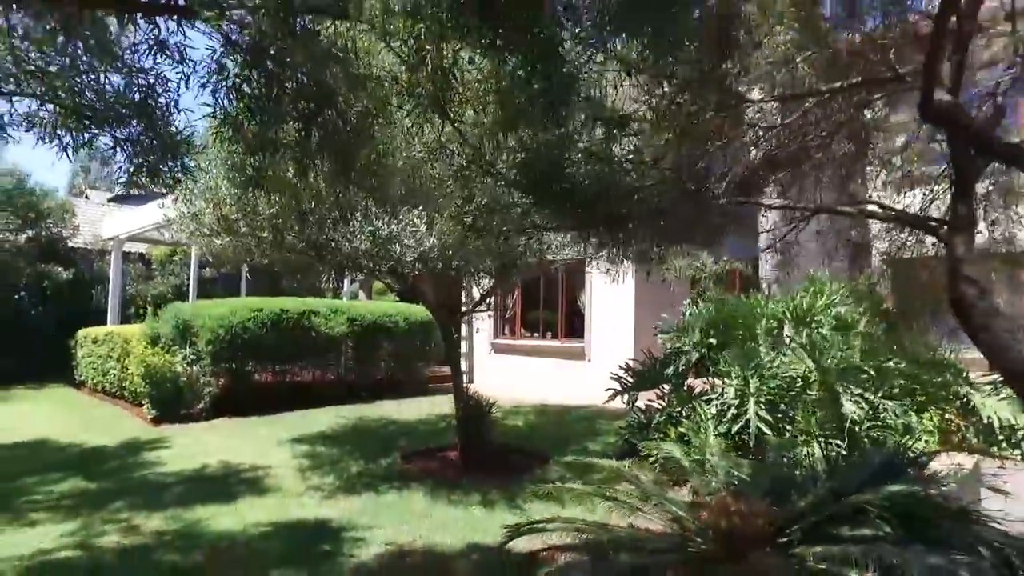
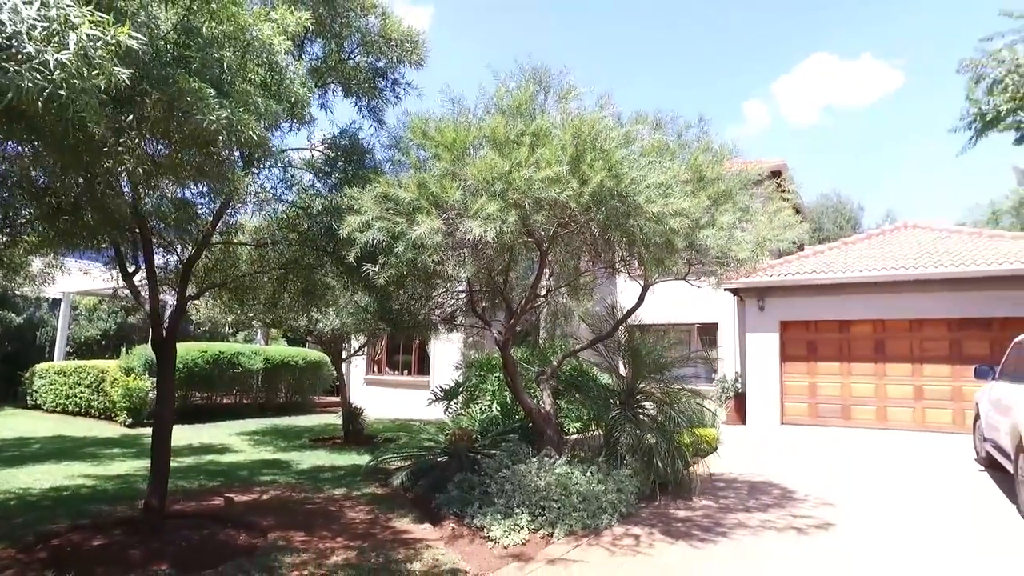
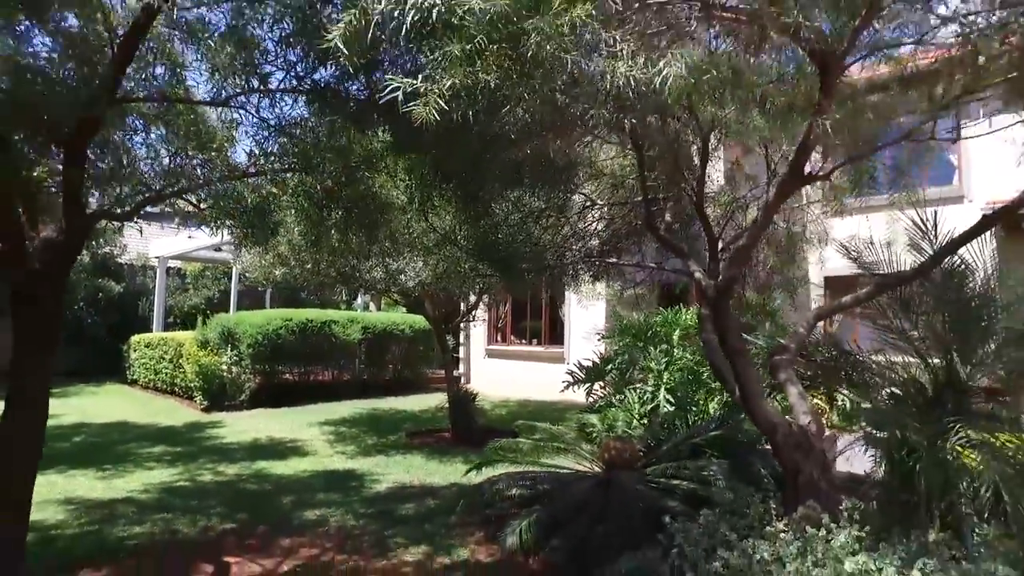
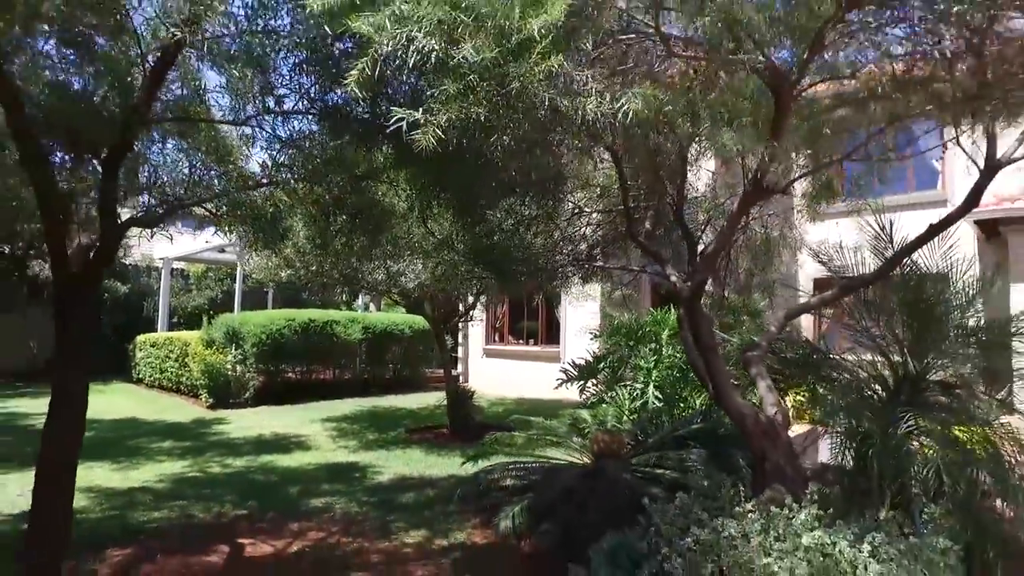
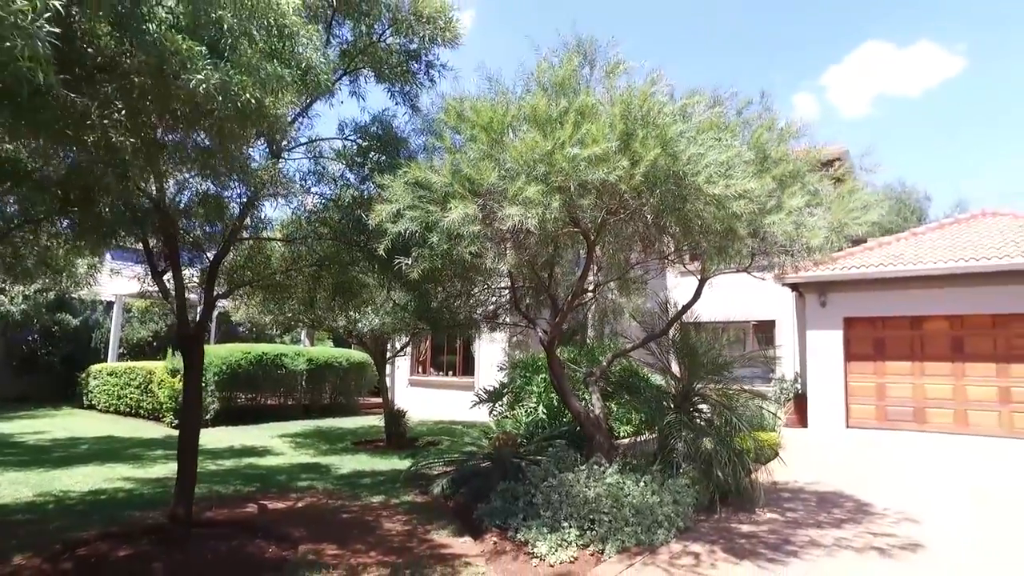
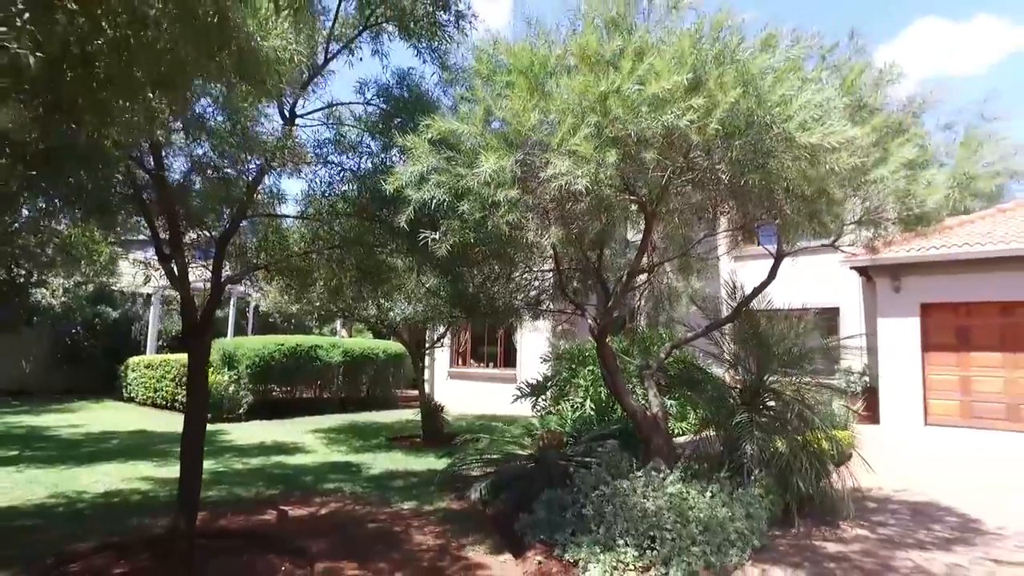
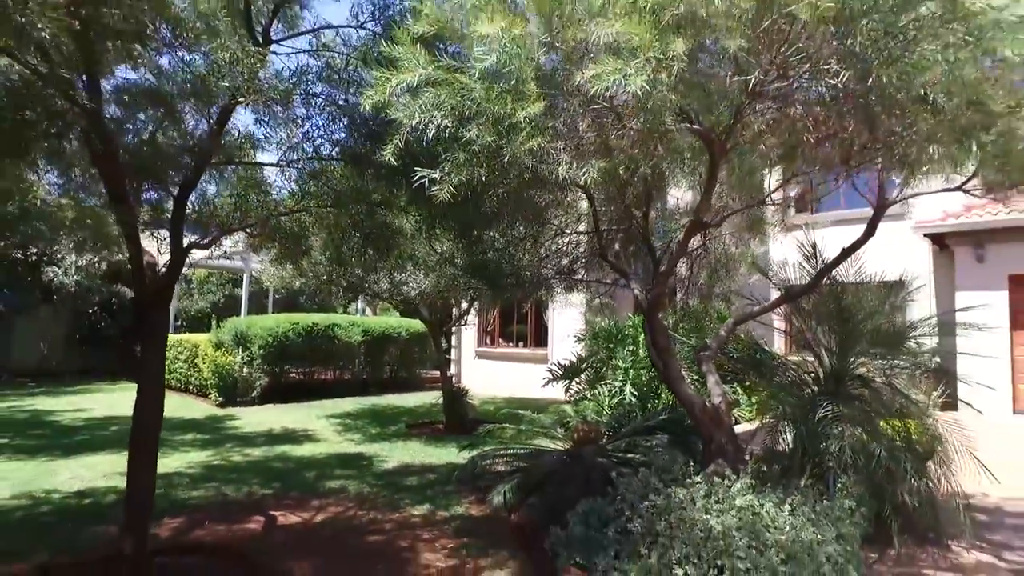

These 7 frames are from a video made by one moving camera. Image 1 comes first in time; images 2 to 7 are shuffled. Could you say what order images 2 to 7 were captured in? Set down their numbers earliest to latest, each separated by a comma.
3, 4, 7, 6, 5, 2
